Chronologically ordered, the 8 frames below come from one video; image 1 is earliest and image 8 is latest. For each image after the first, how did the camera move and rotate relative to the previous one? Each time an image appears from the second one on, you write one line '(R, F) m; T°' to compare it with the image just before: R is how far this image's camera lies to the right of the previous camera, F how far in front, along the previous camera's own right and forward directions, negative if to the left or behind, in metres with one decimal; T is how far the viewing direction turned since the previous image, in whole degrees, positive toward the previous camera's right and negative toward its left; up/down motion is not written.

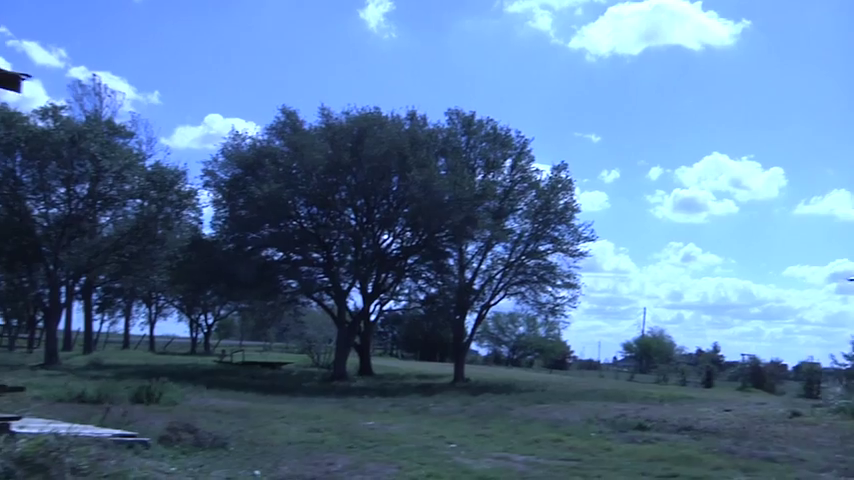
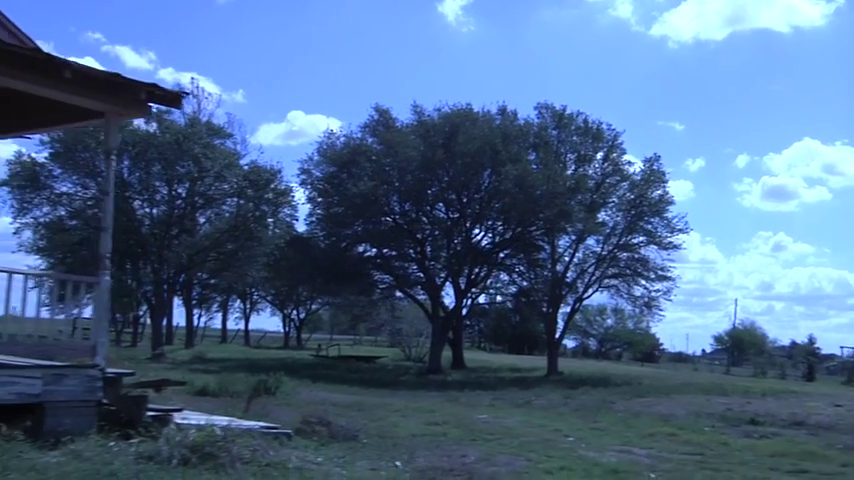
(-0.6, -0.5) m; -5°
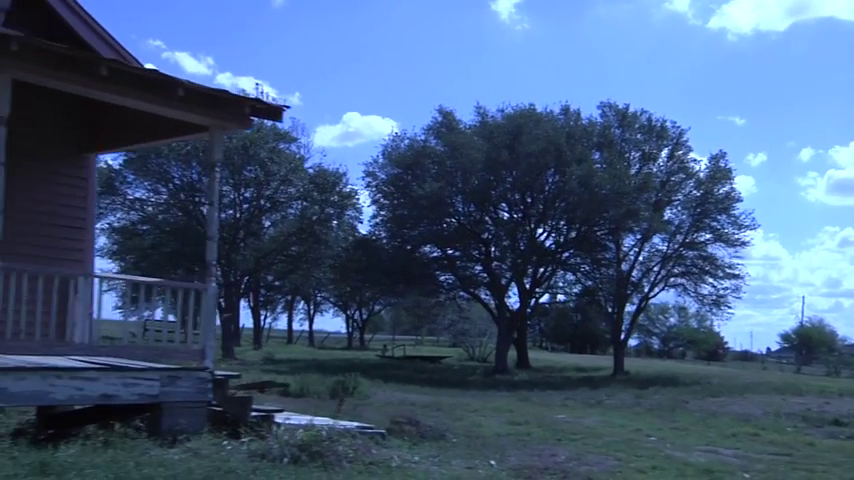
(-0.4, -0.3) m; -4°
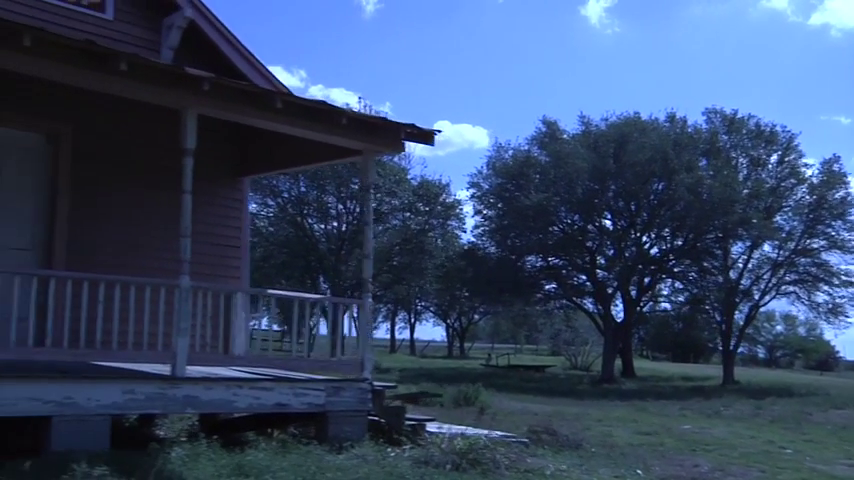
(-0.7, -0.6) m; -6°
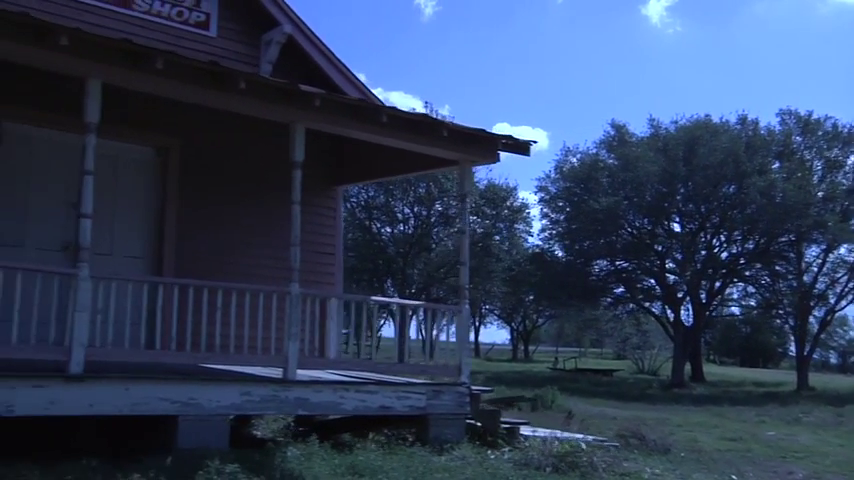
(-0.5, -0.3) m; -4°
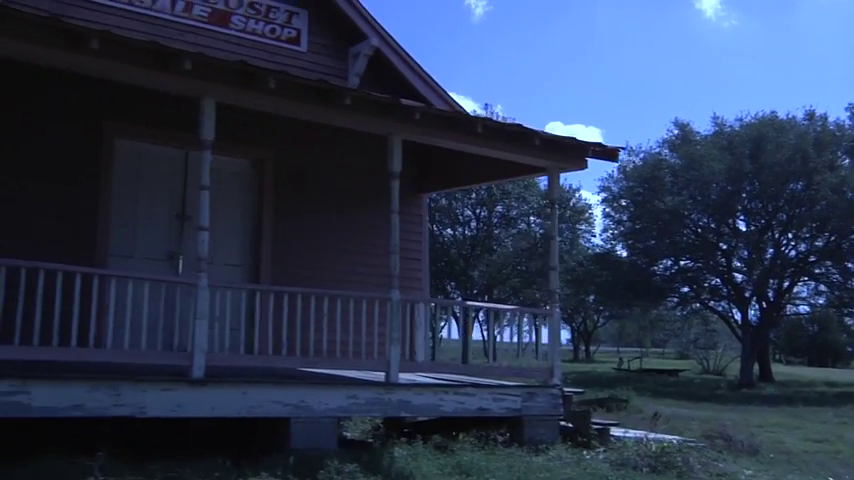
(-0.5, -0.4) m; -3°
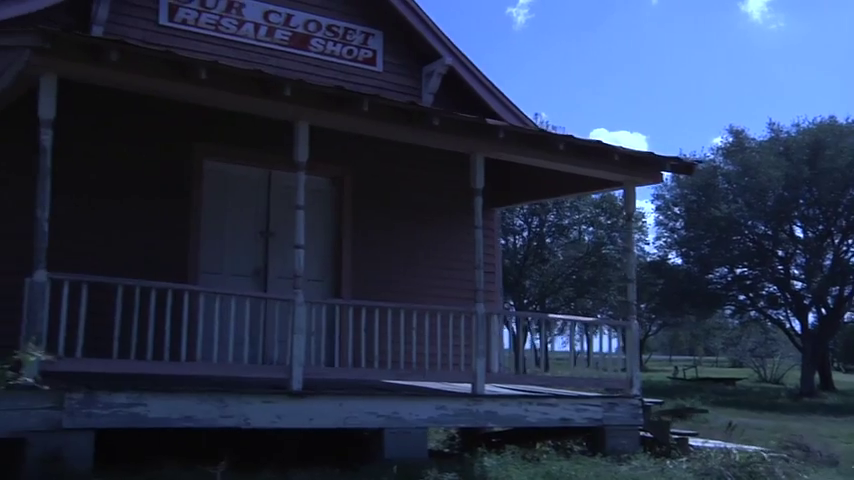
(-0.5, -0.3) m; -3°
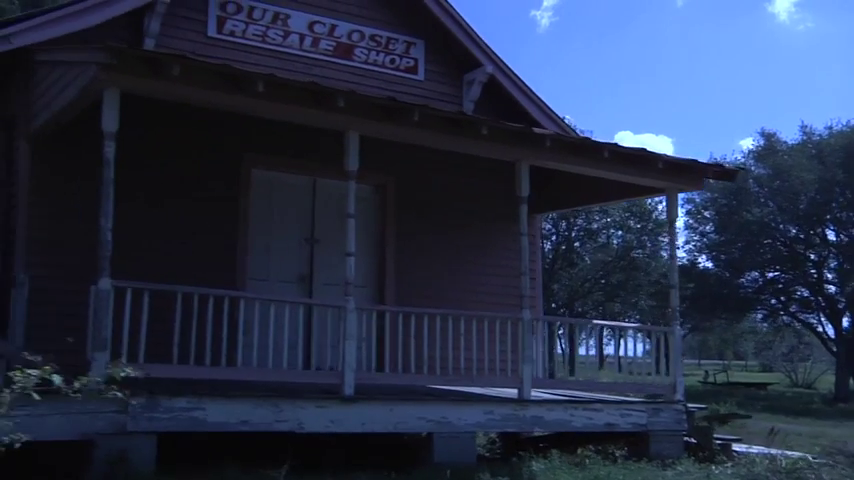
(-0.3, -0.2) m; -2°
